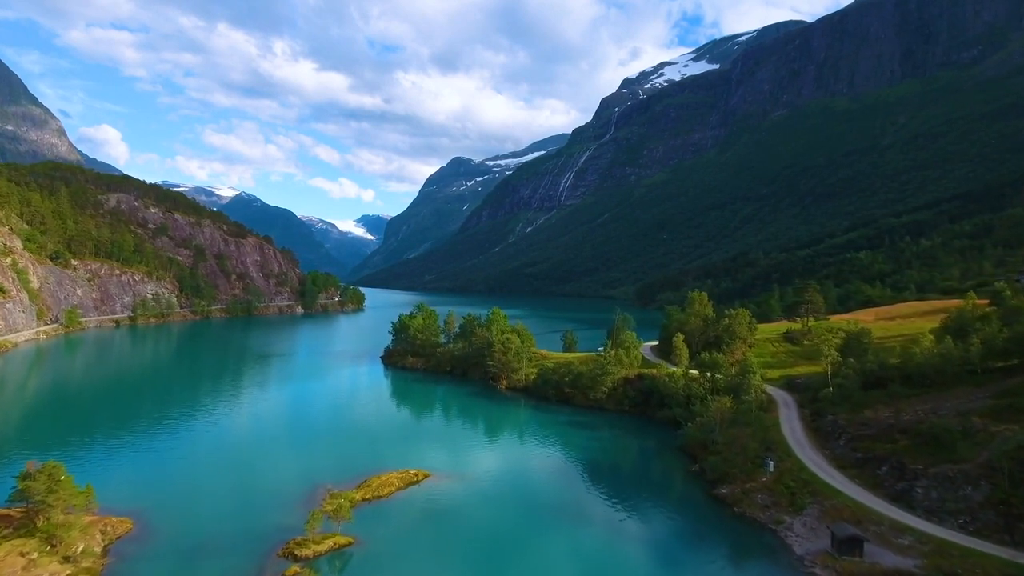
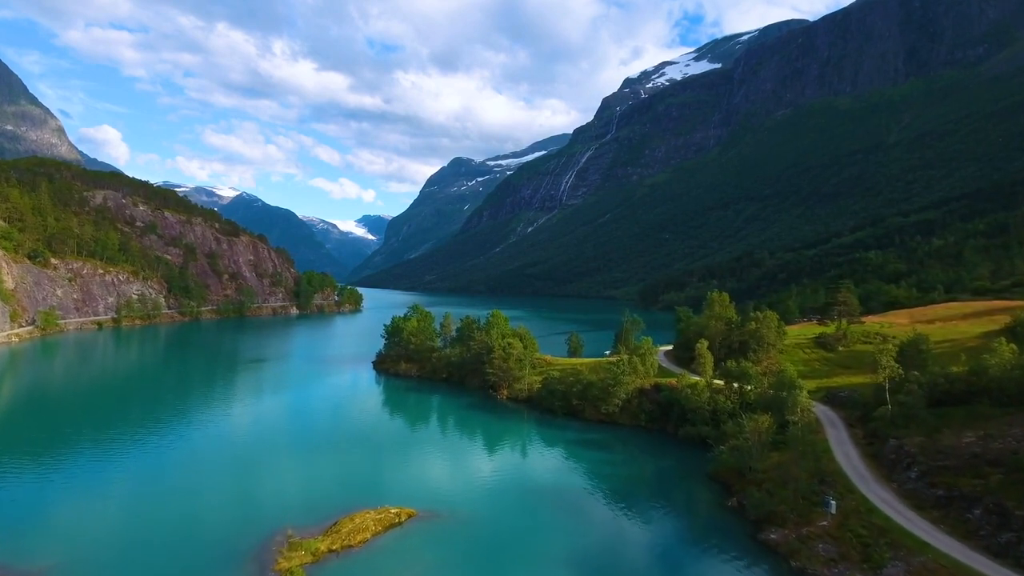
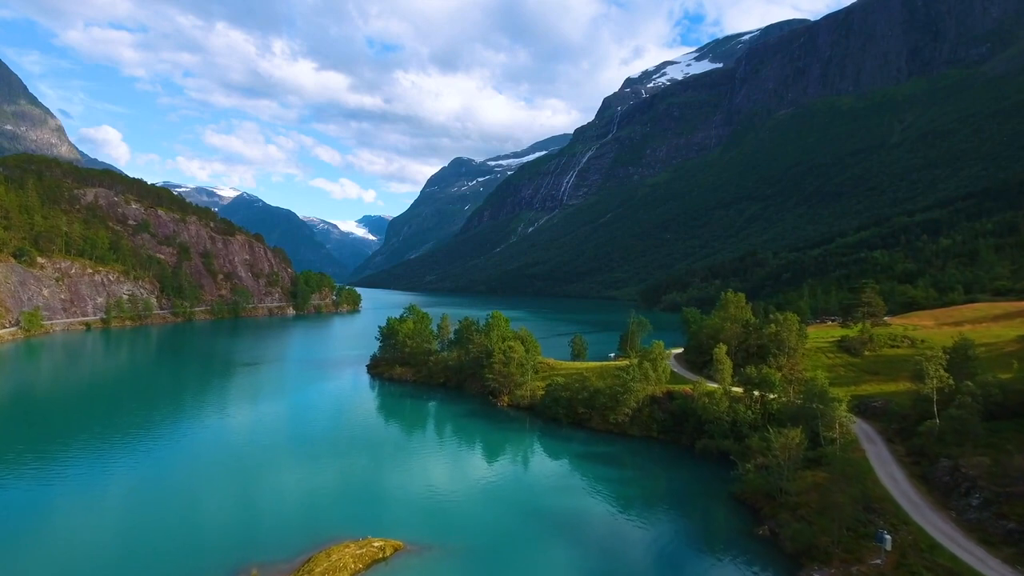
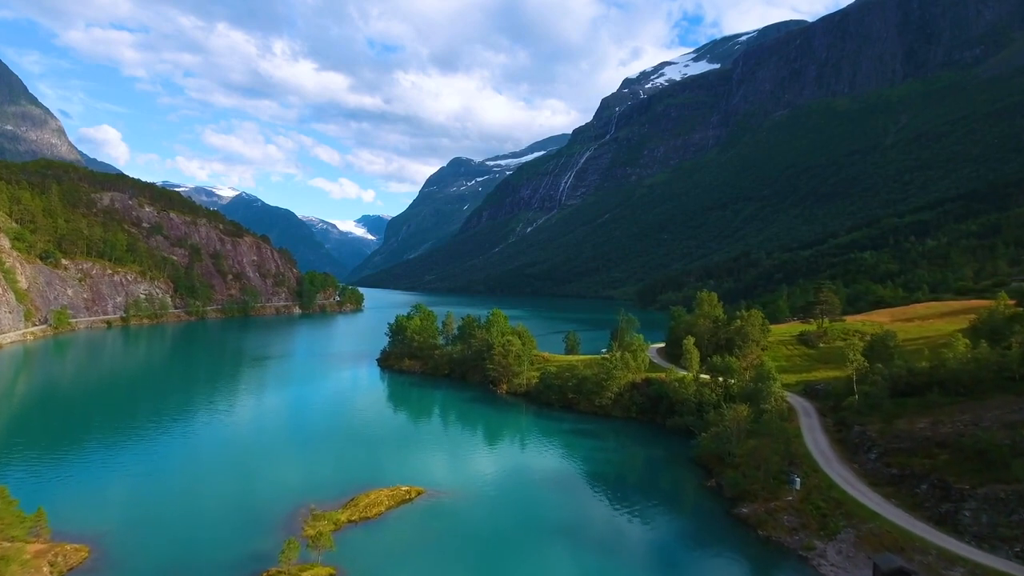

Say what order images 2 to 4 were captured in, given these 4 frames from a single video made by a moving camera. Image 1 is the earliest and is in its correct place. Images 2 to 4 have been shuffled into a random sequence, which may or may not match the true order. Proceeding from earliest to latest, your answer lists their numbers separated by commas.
4, 2, 3
